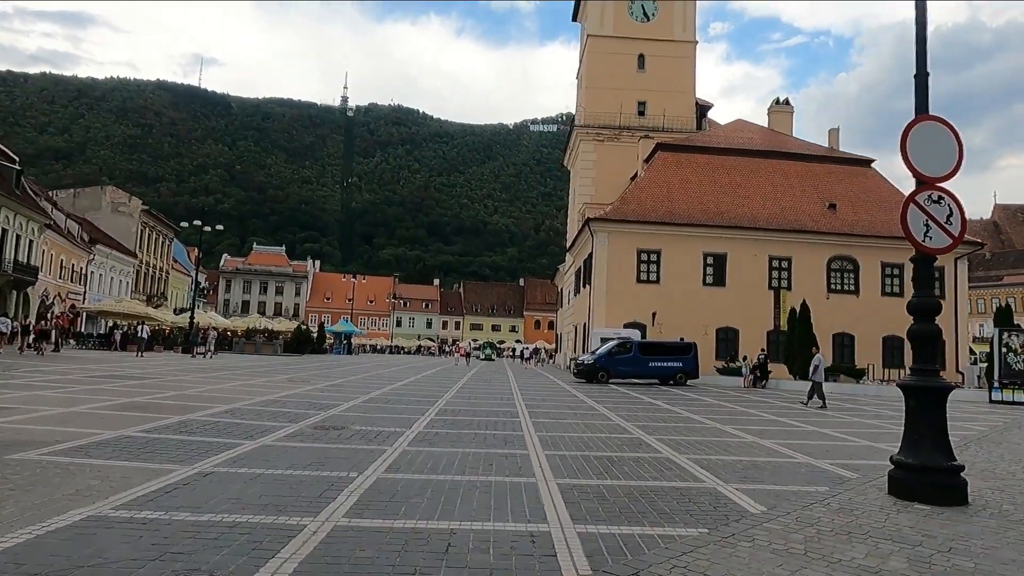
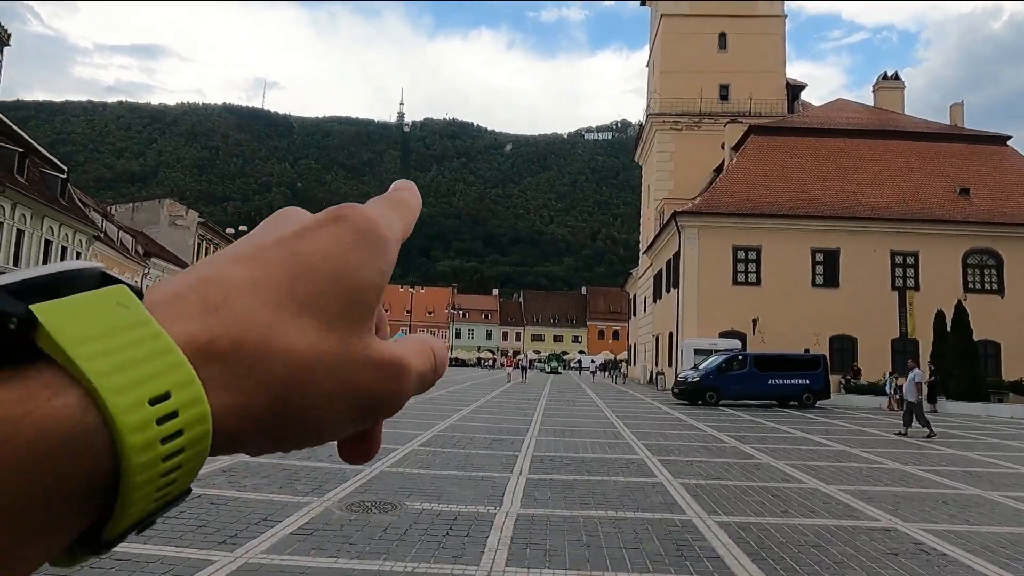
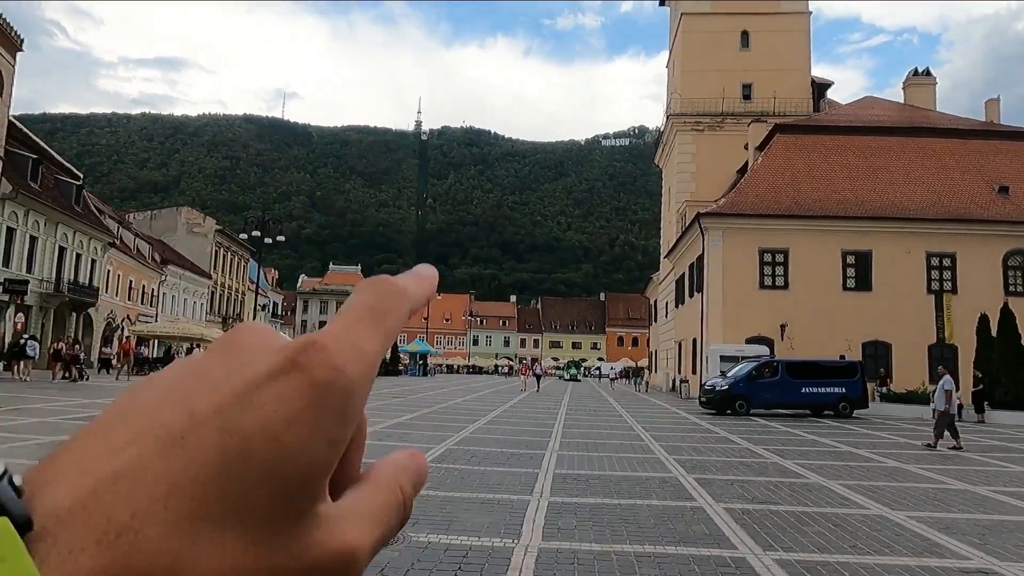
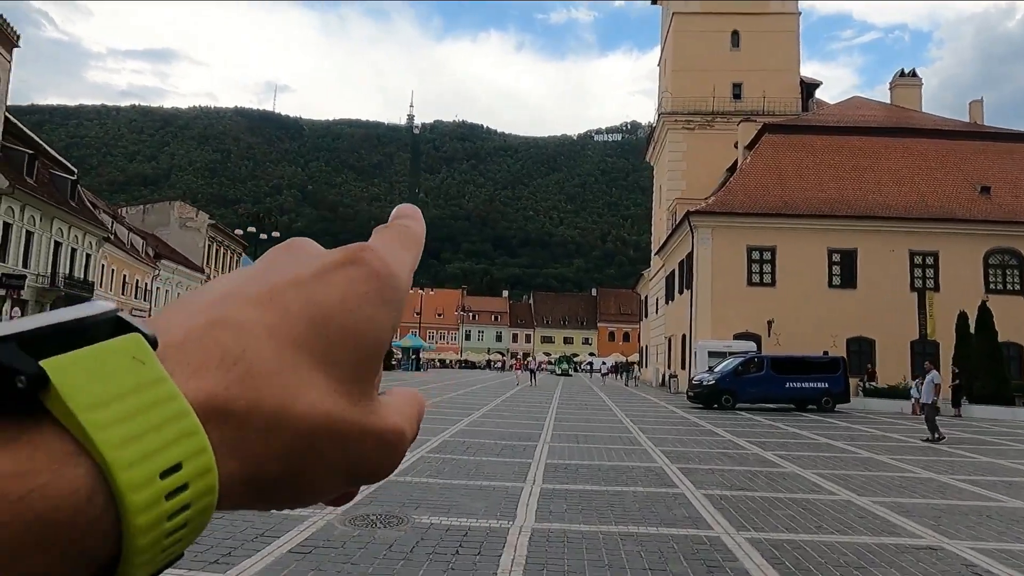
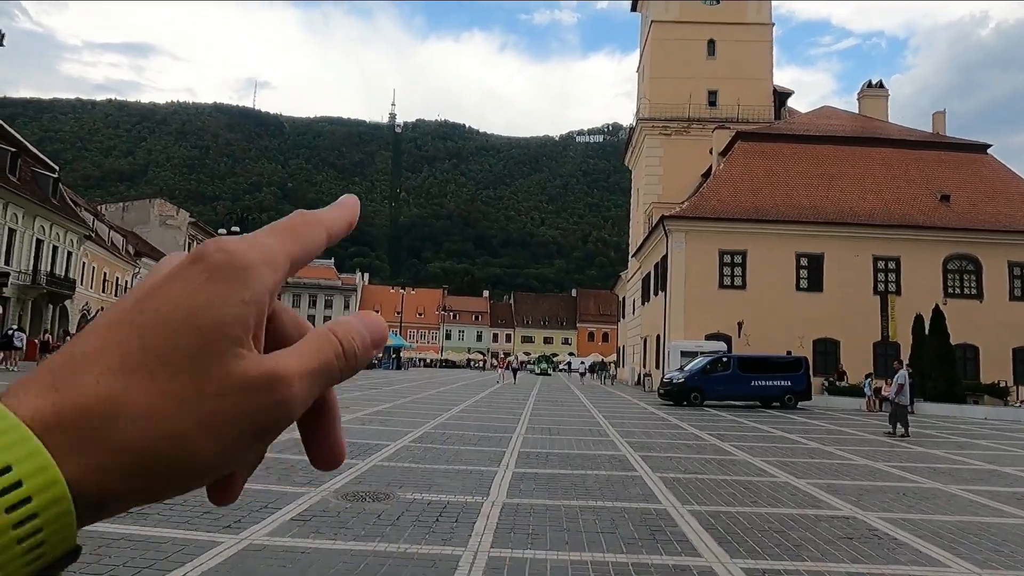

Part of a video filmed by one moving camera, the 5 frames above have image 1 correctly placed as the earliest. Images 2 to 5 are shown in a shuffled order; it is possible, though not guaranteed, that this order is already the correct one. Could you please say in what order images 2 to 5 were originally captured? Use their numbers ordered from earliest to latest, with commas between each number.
5, 2, 4, 3
